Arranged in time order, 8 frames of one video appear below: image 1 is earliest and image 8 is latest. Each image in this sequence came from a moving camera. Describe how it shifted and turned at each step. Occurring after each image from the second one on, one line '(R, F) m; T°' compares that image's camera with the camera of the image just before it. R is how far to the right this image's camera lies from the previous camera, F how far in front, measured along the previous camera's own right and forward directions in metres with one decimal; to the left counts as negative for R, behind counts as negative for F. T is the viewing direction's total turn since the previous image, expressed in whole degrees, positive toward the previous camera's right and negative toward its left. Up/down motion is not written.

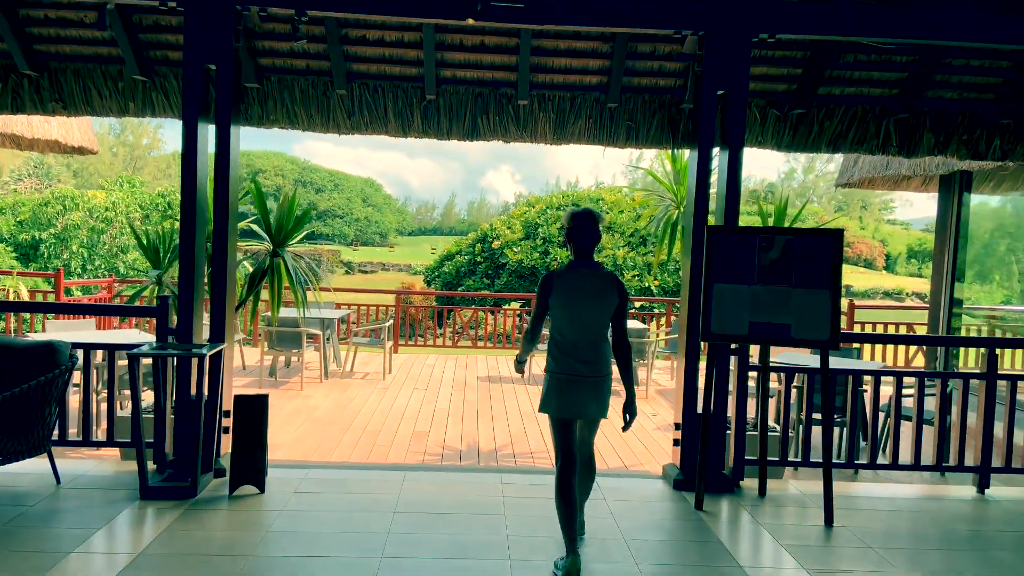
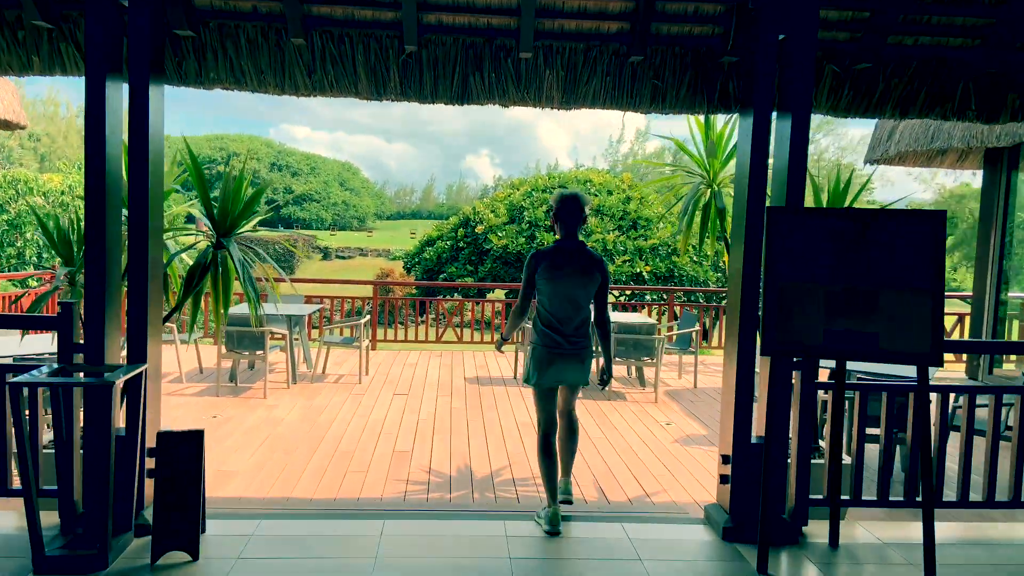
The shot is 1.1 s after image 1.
(-0.1, +0.8) m; +2°
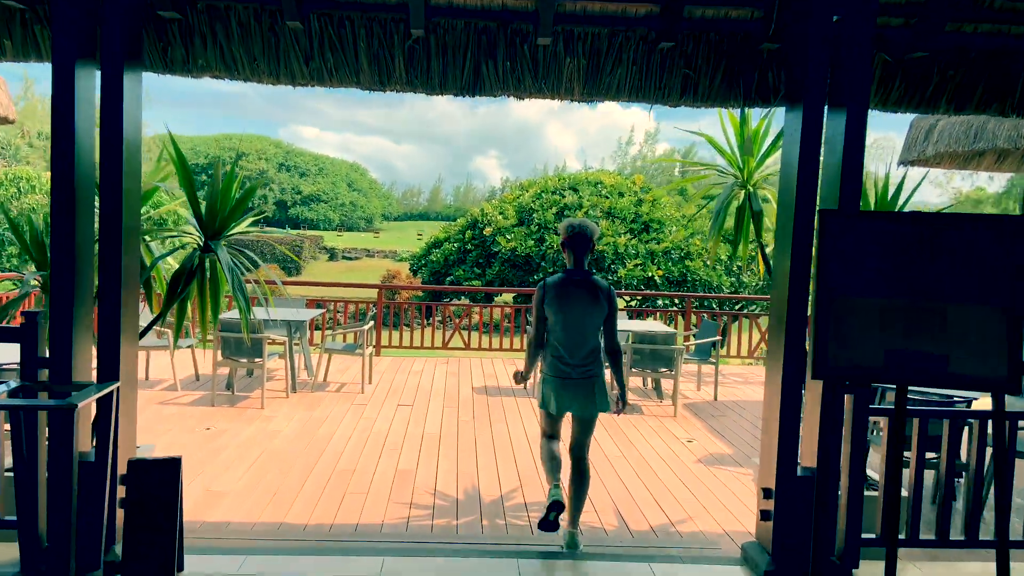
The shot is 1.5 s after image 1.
(0.0, +0.3) m; -1°
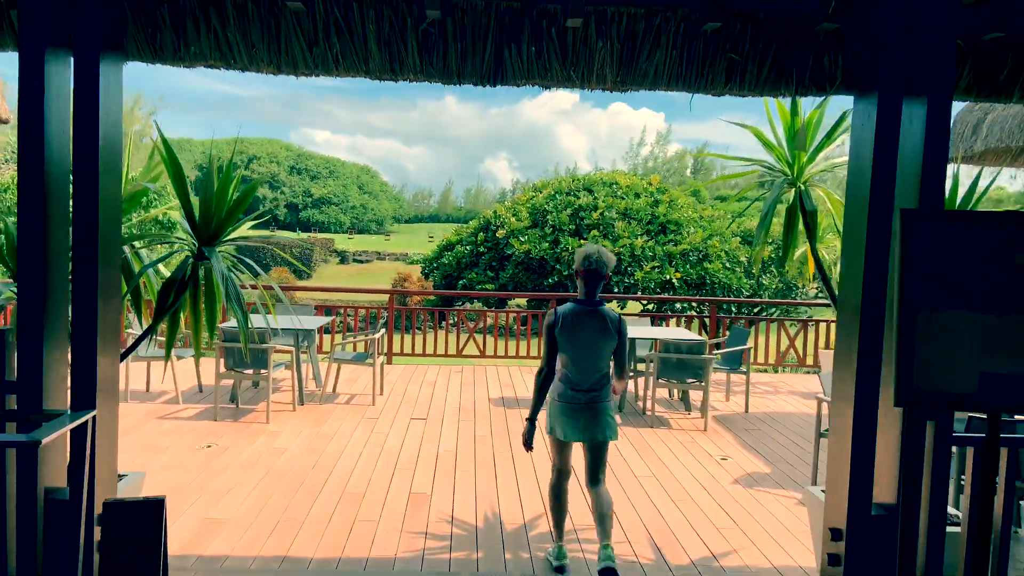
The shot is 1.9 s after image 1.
(-0.1, +0.3) m; -1°
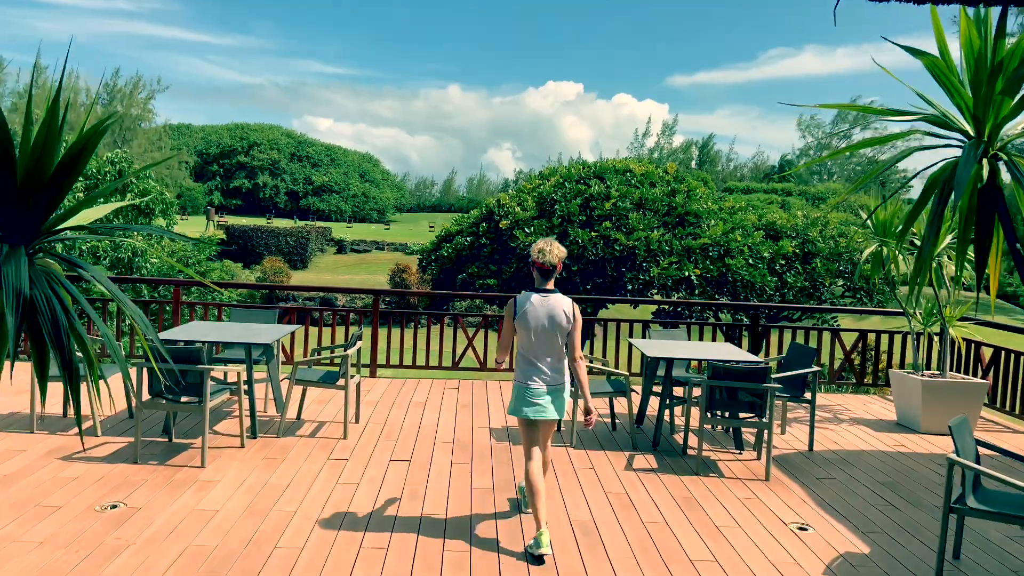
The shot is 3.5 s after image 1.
(0.0, +1.2) m; 0°
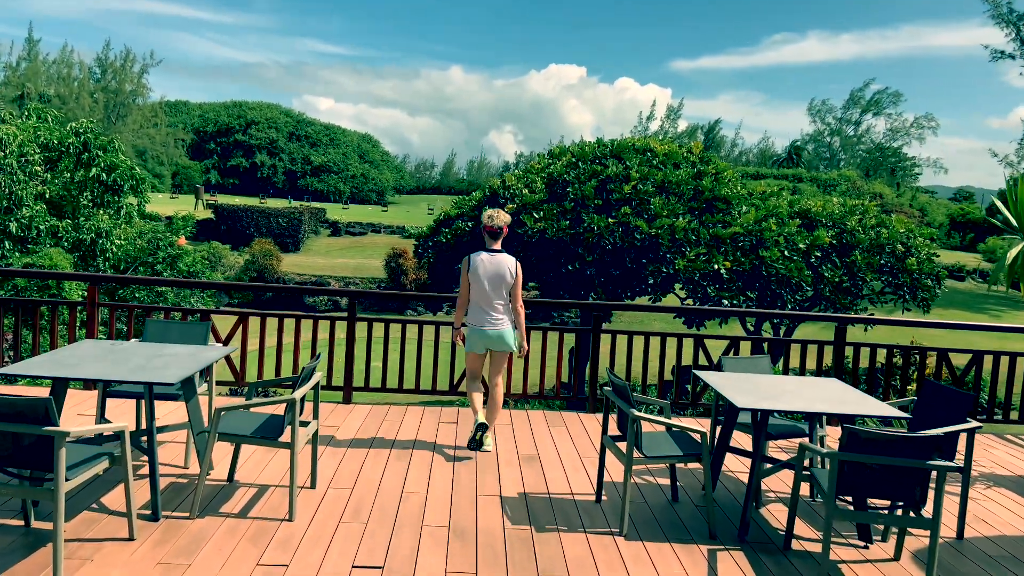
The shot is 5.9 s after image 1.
(-0.1, +1.5) m; 0°
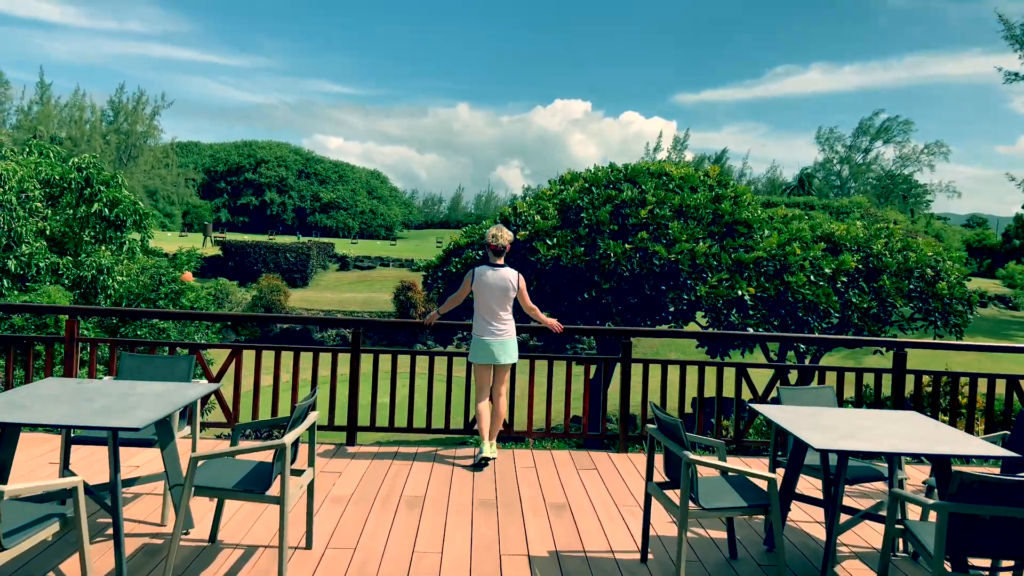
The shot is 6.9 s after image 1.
(-0.1, +0.5) m; -1°
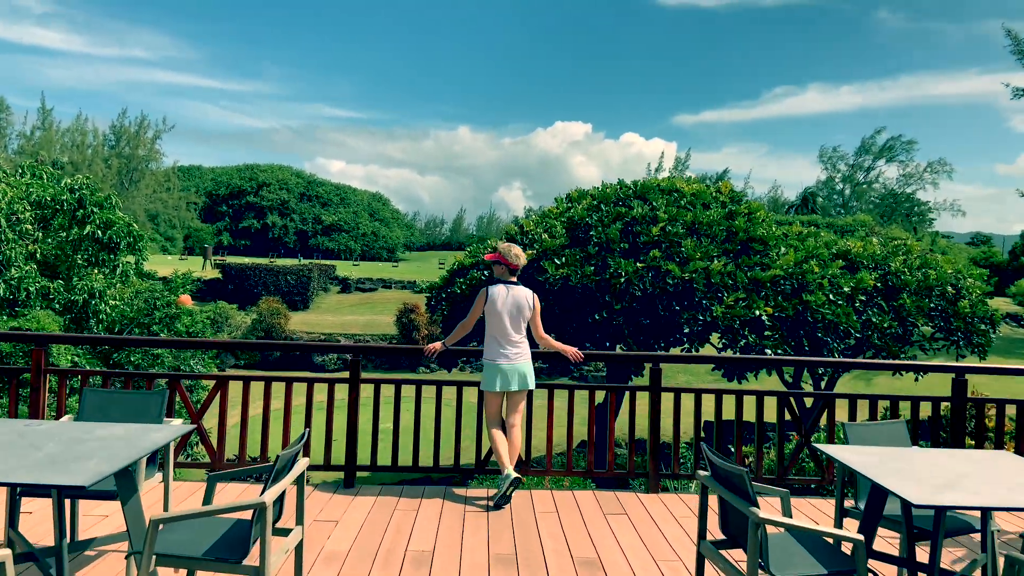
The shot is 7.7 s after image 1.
(-0.1, +0.5) m; 0°
